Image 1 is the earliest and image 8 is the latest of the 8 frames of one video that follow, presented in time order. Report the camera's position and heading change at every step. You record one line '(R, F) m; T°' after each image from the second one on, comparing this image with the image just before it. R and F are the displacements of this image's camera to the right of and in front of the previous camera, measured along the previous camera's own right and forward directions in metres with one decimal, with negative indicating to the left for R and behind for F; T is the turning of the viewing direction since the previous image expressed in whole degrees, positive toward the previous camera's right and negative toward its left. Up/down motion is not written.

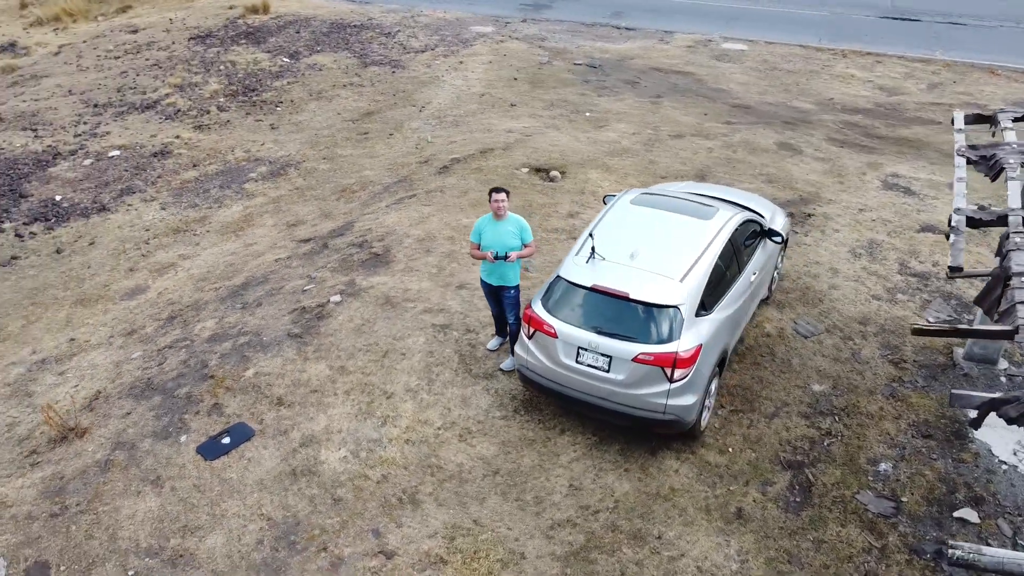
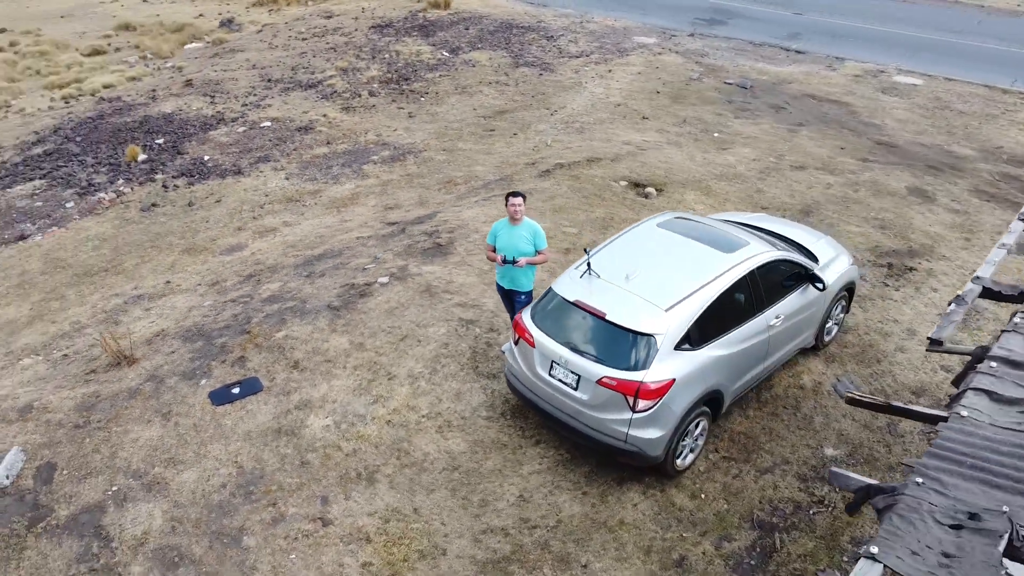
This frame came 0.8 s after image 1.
(+1.5, +0.1) m; -14°
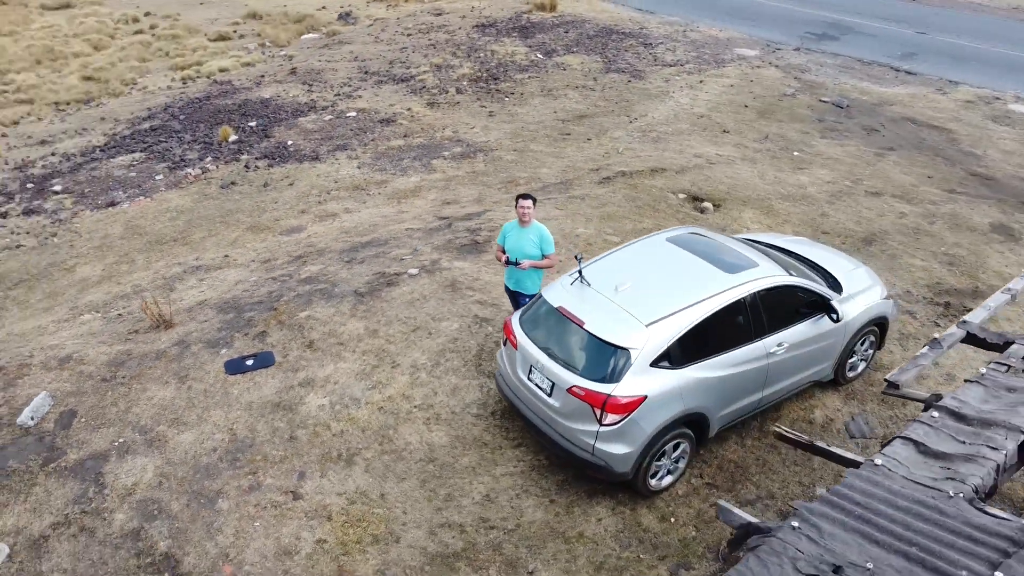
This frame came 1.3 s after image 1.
(+0.9, +0.1) m; -8°
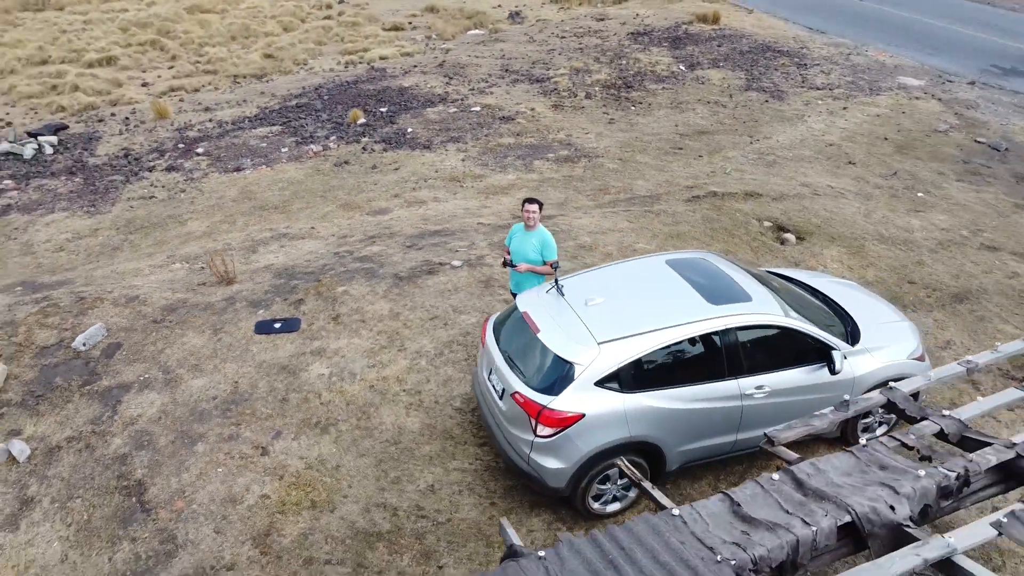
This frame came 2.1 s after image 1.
(+1.5, +0.1) m; -13°
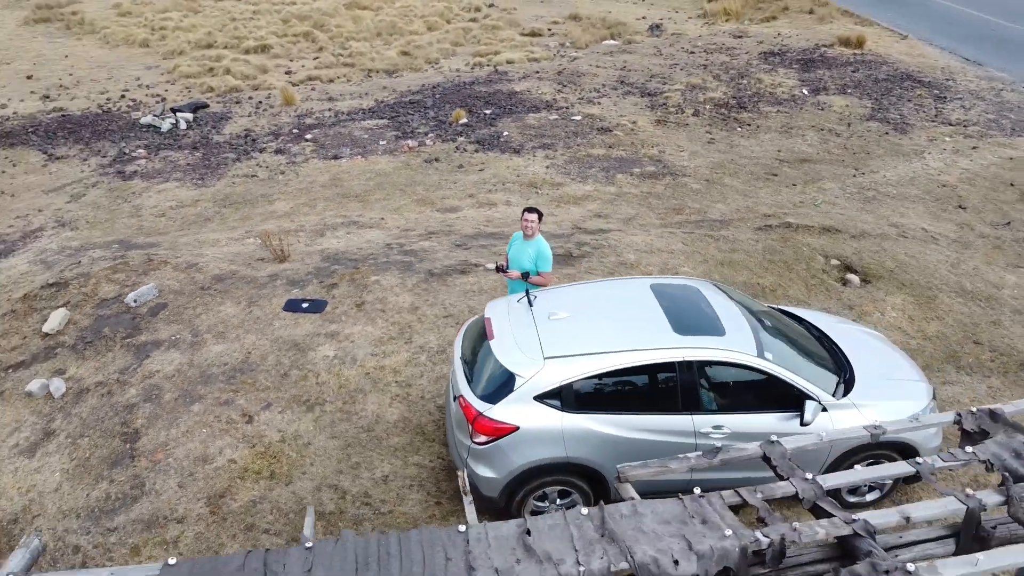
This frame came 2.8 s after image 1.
(+1.3, +0.1) m; -11°
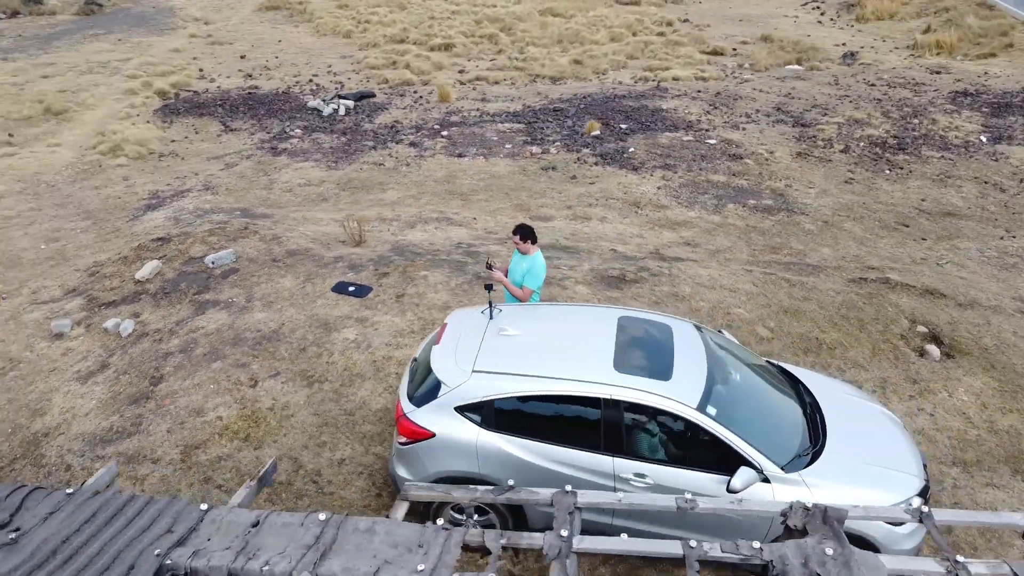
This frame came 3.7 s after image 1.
(+1.7, +0.2) m; -14°
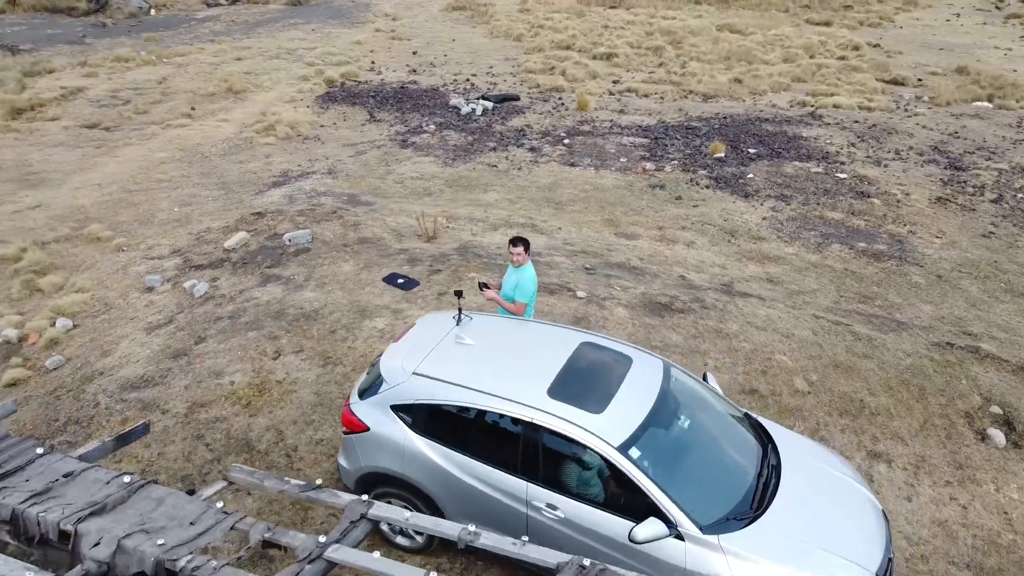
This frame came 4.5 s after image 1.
(+1.5, +0.2) m; -13°
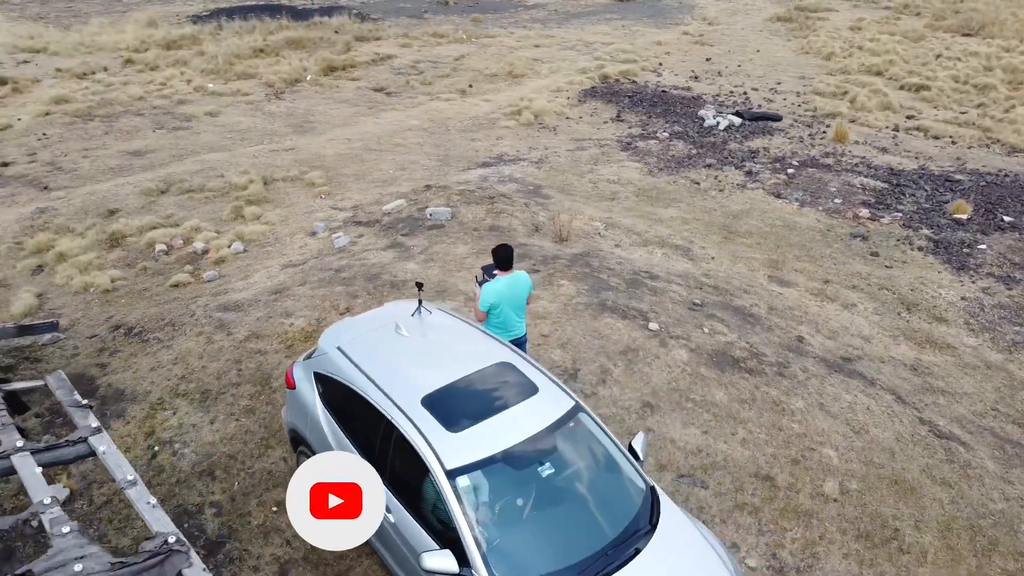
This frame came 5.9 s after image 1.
(+2.5, +0.6) m; -23°
